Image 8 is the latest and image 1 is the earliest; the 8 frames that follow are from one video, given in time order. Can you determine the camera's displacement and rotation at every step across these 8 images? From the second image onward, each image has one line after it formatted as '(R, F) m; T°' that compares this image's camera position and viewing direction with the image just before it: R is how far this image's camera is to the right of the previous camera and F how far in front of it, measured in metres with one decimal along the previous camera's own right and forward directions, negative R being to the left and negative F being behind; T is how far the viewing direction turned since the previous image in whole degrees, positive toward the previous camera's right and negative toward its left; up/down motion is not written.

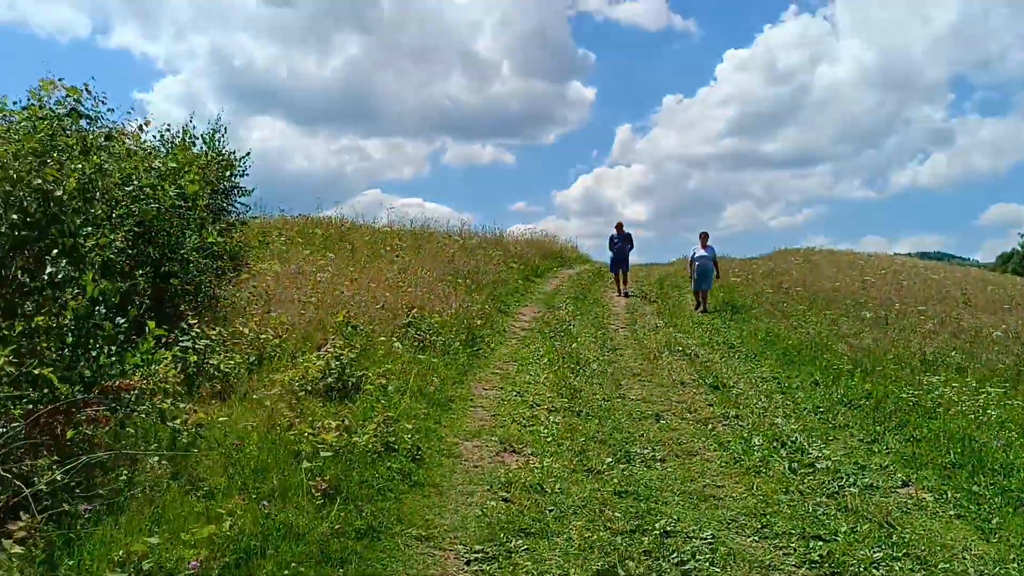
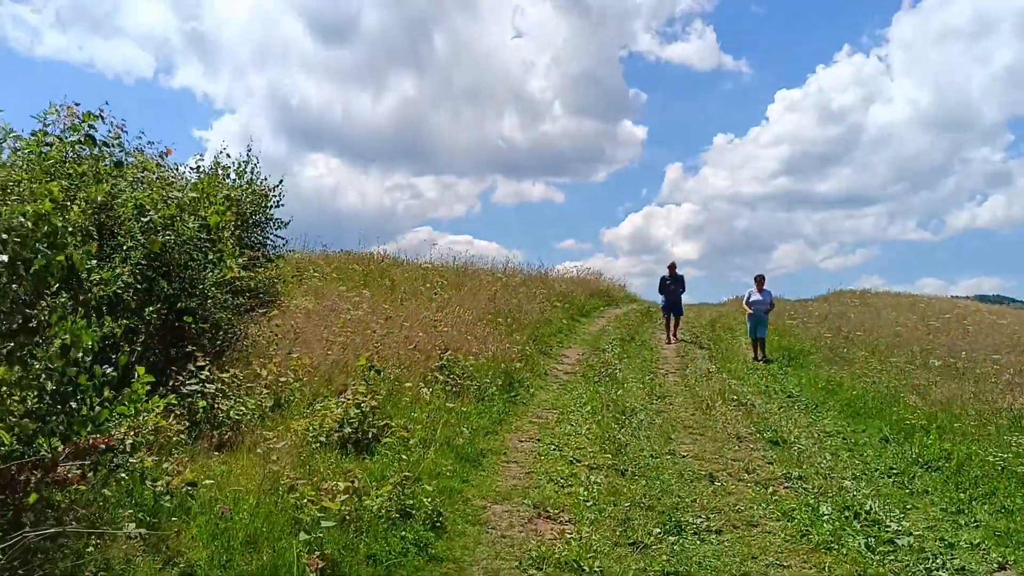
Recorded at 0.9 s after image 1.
(+0.1, +0.8) m; -3°
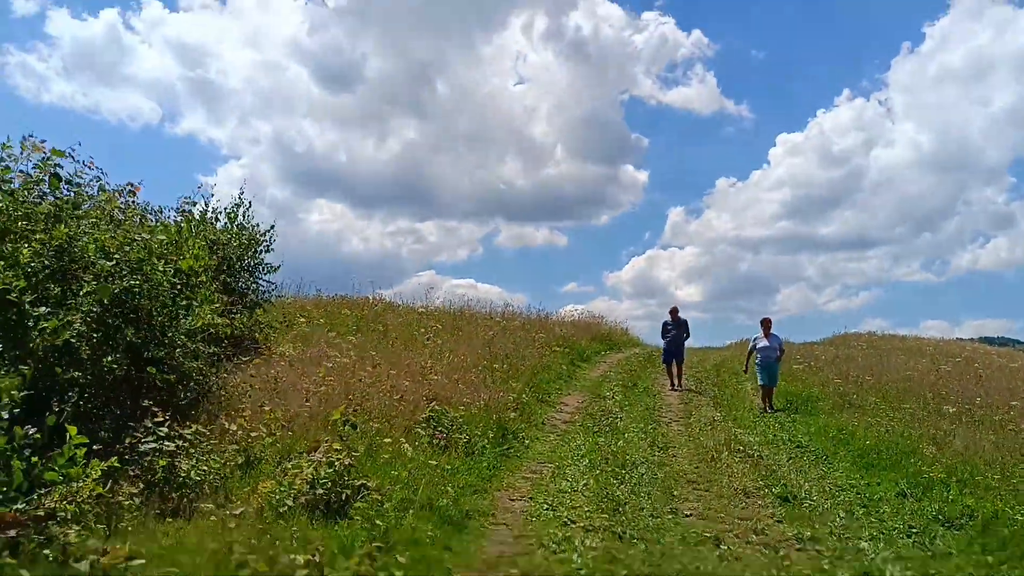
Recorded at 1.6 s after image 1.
(+0.1, +0.6) m; 0°
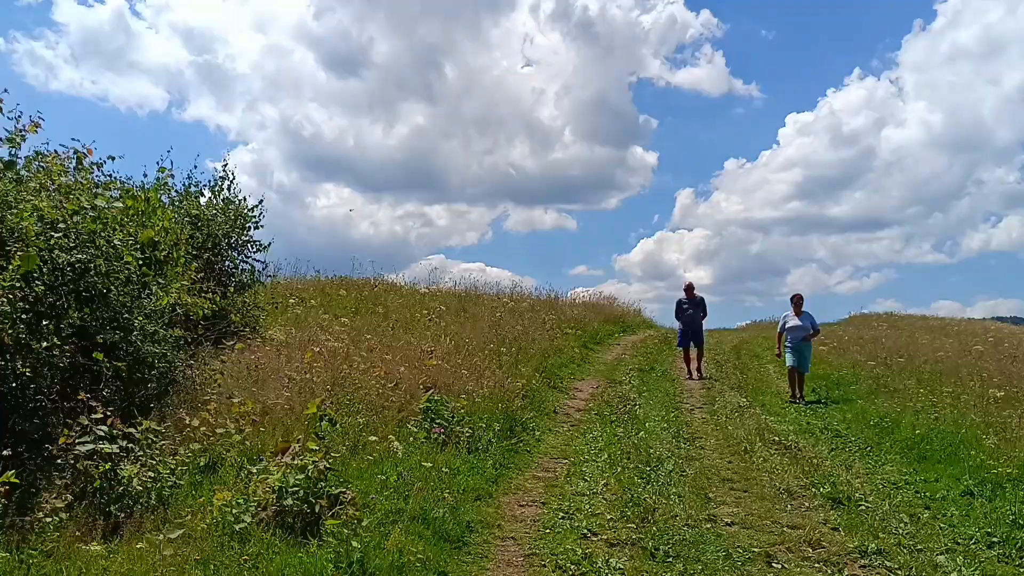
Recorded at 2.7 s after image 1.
(0.0, +1.3) m; -1°
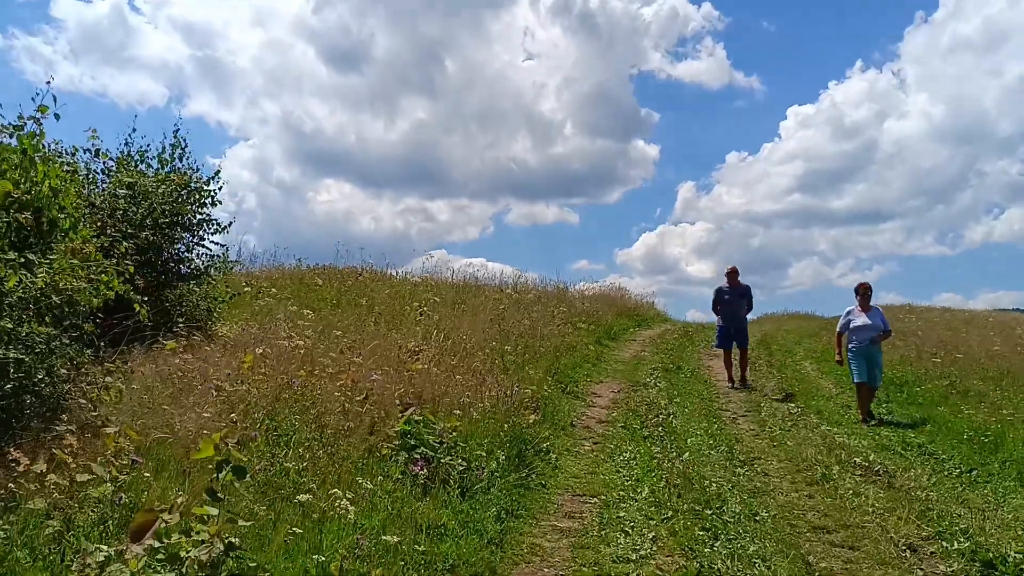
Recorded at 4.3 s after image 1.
(-0.1, +2.6) m; 0°
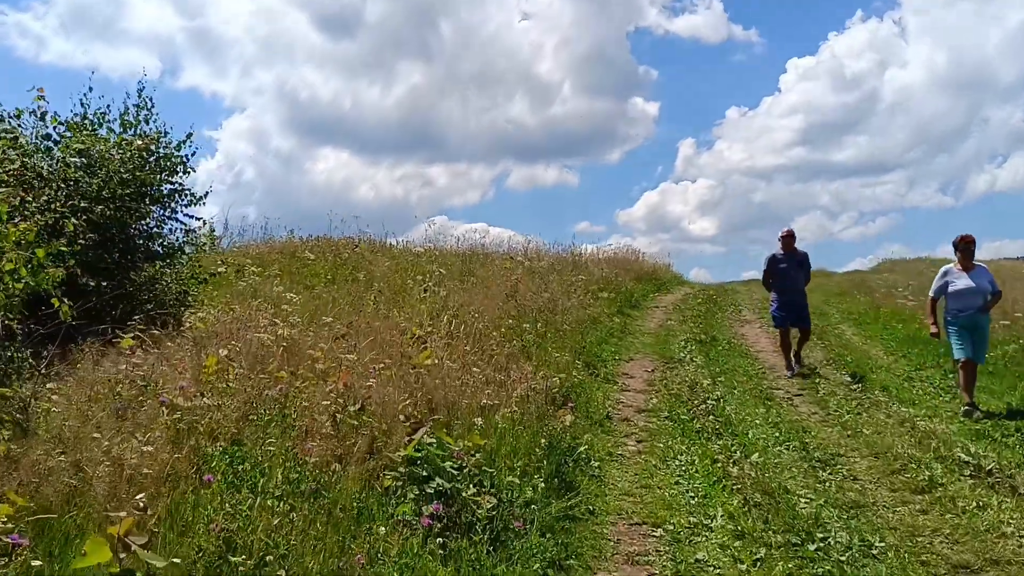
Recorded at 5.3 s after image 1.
(-0.2, +1.7) m; 0°
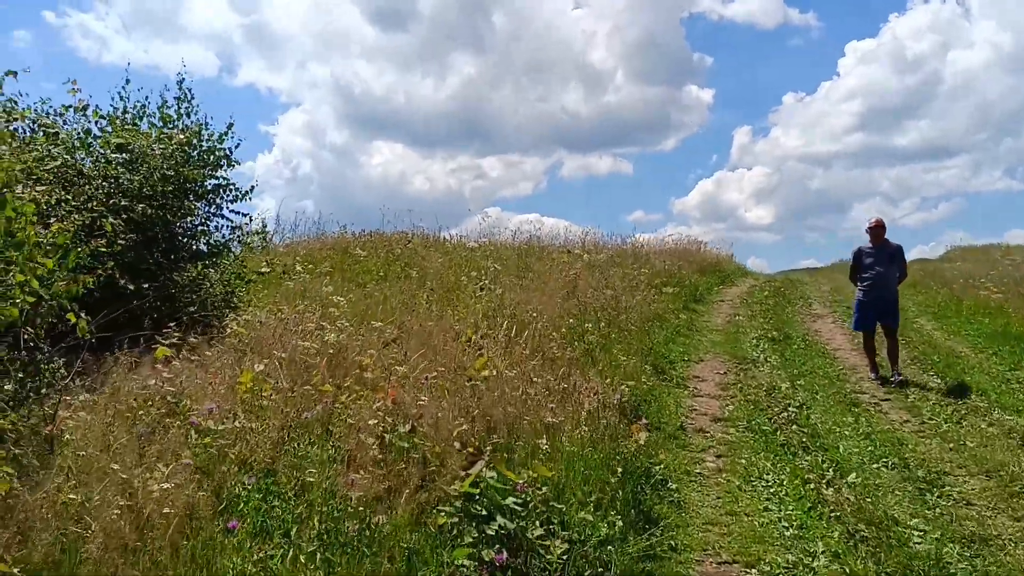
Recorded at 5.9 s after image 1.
(-0.1, +0.7) m; -3°
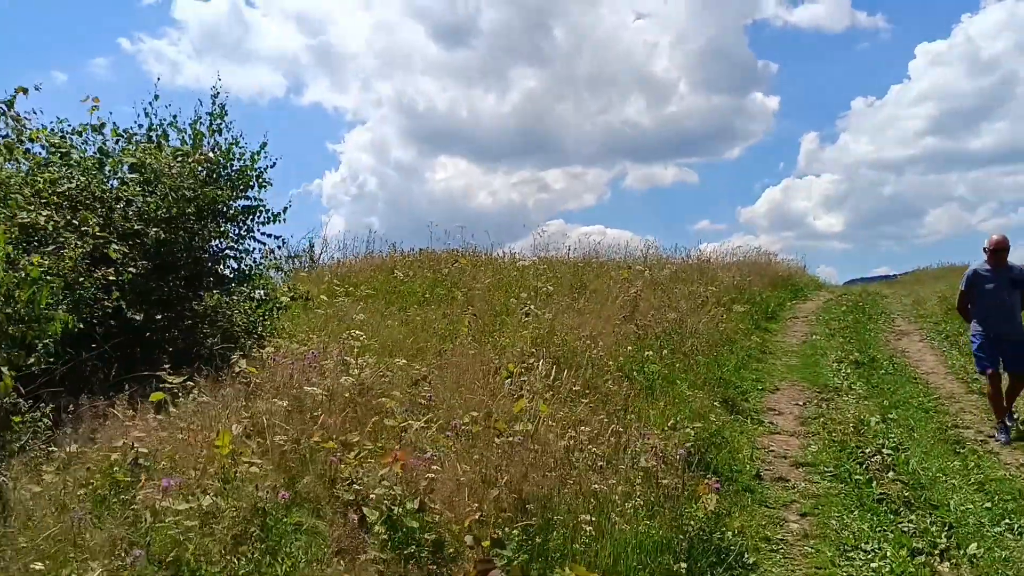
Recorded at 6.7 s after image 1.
(+0.2, +1.1) m; -4°
